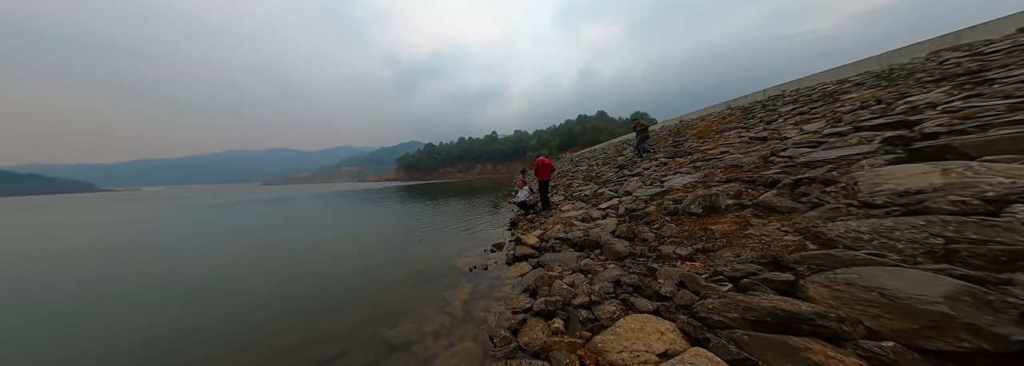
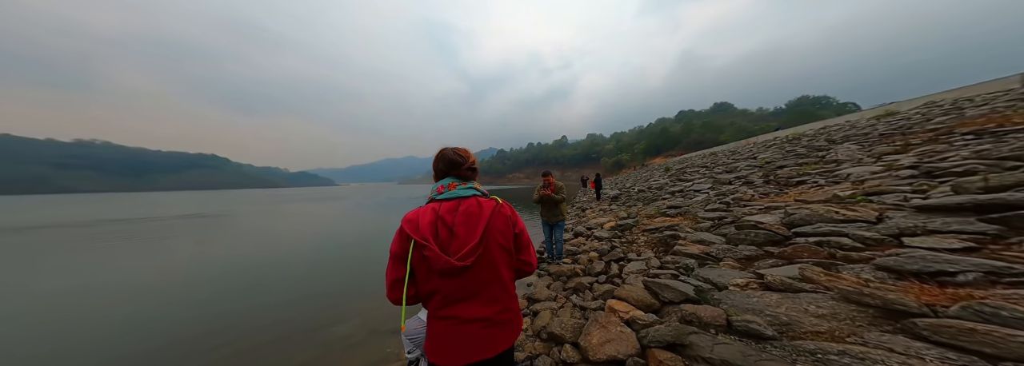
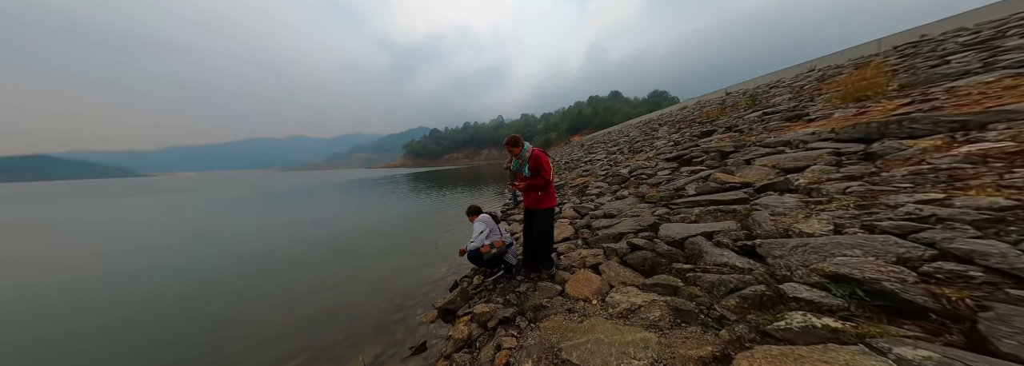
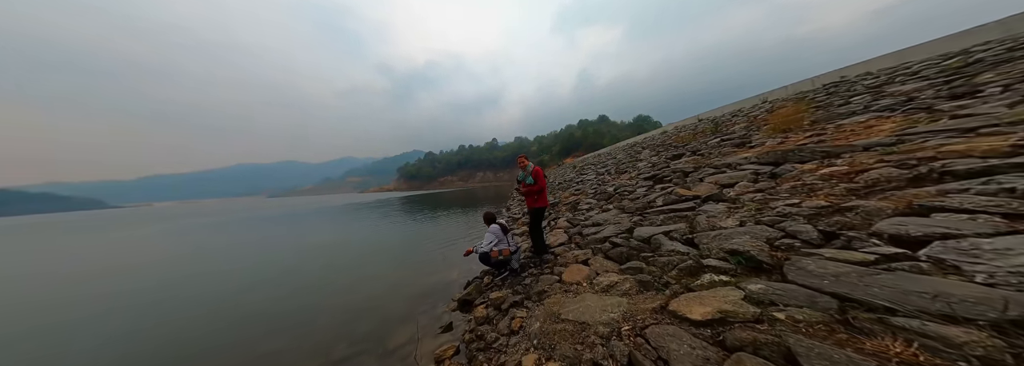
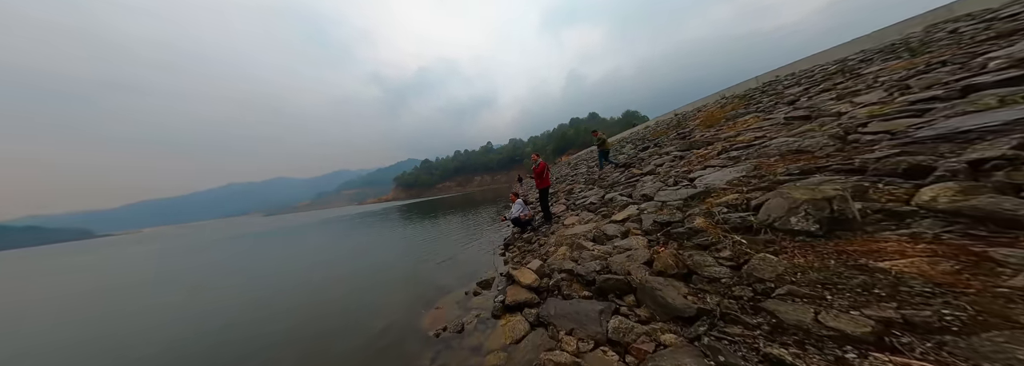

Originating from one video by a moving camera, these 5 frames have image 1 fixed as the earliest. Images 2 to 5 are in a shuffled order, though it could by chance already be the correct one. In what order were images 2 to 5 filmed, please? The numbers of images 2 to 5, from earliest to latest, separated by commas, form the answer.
5, 4, 3, 2
